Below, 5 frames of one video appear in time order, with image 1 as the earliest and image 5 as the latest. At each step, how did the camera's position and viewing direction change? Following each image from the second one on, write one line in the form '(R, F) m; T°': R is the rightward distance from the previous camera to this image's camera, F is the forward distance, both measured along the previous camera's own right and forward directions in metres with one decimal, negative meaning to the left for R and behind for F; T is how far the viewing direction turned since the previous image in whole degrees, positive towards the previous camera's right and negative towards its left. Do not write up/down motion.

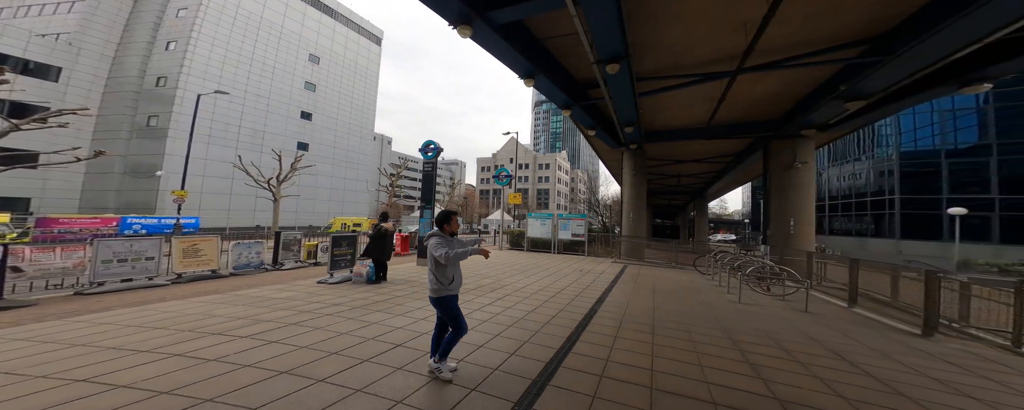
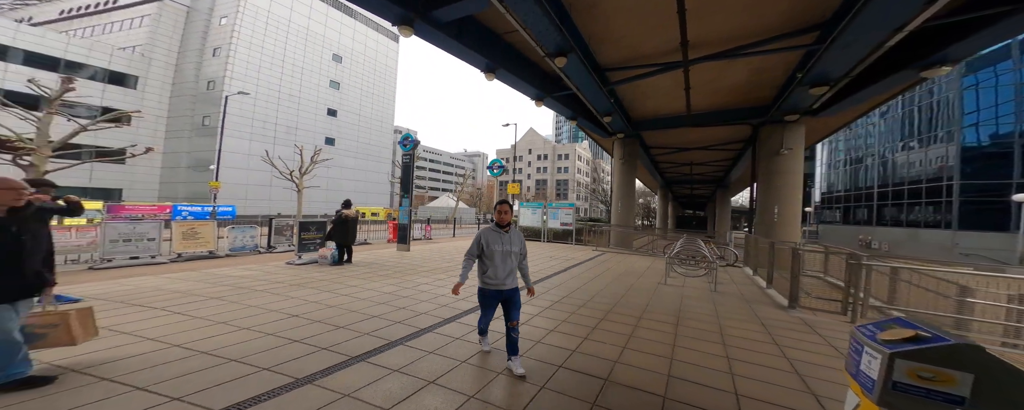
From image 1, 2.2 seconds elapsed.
(+2.1, -0.6) m; -4°
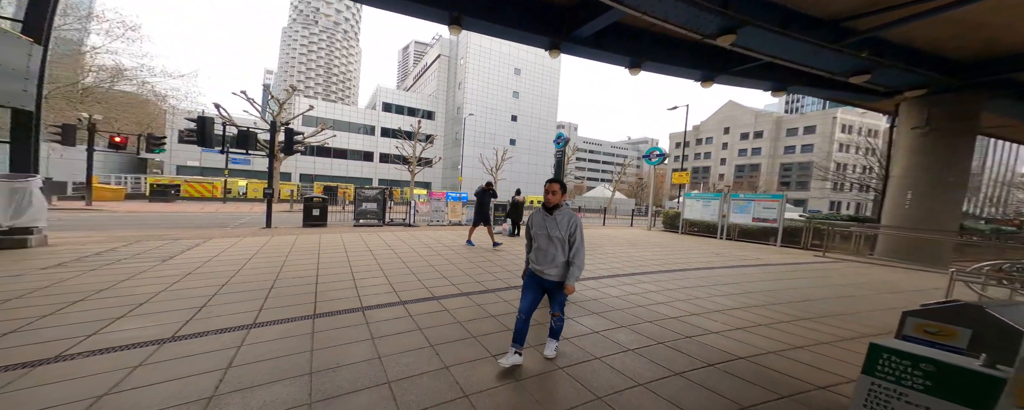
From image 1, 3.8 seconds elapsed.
(+0.9, -0.9) m; -30°
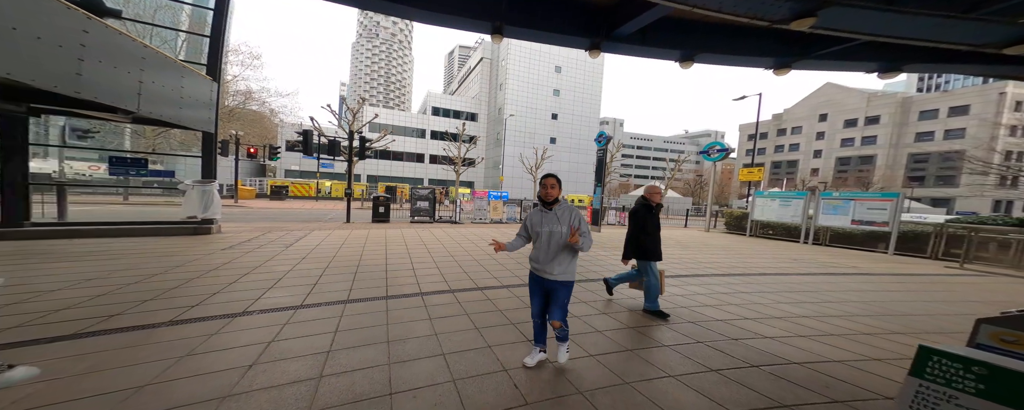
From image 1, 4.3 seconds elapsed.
(0.0, -0.2) m; -7°
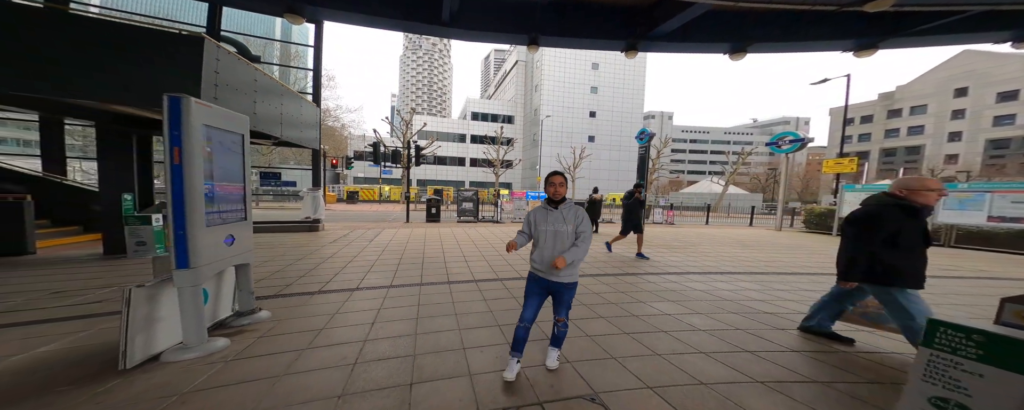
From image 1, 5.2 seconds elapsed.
(0.0, -0.3) m; -7°
